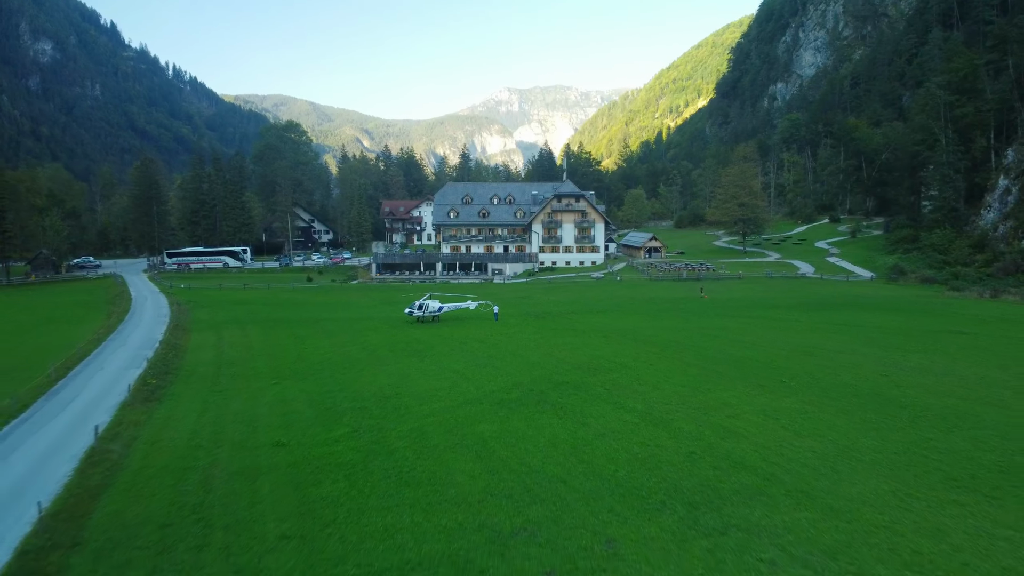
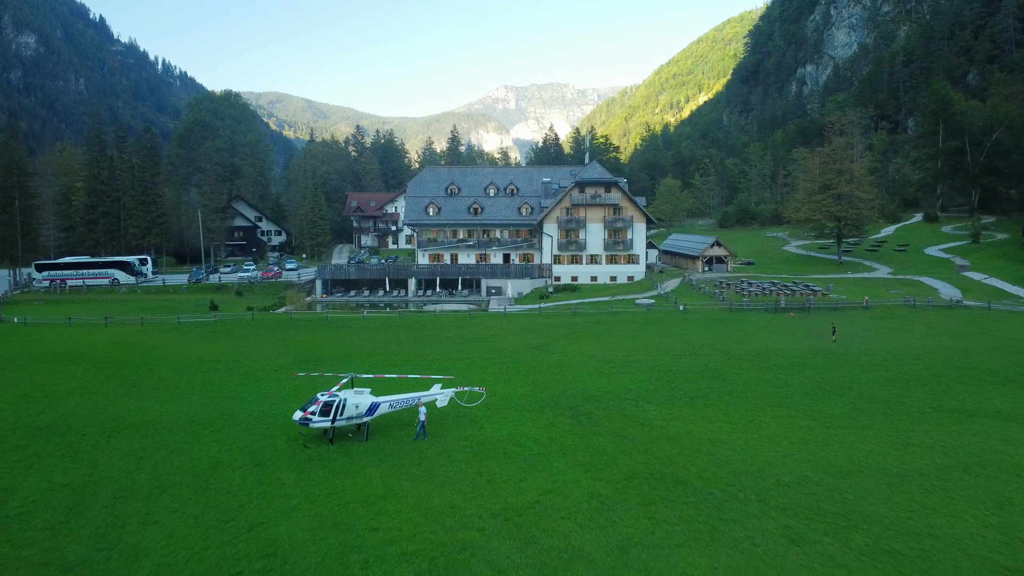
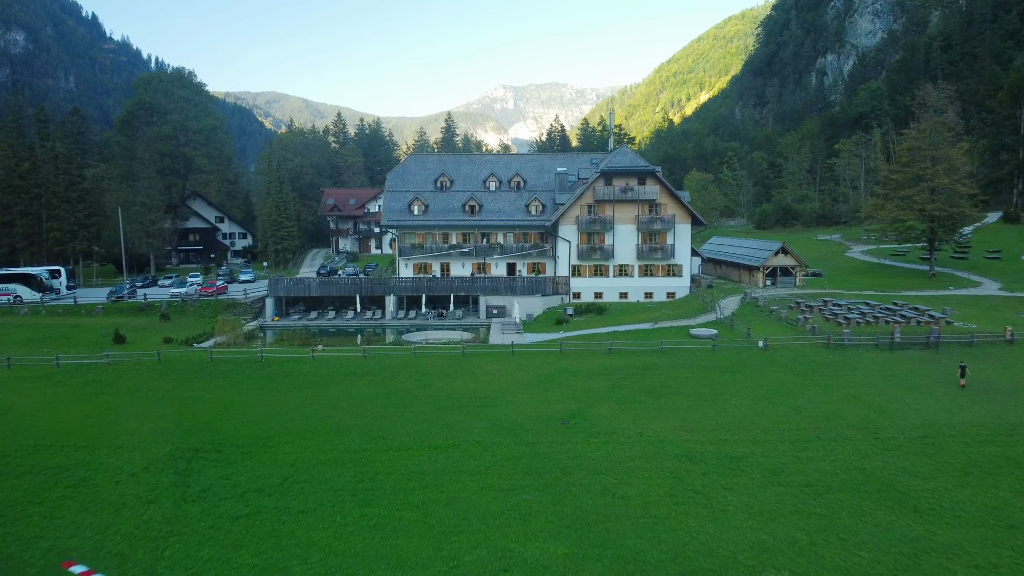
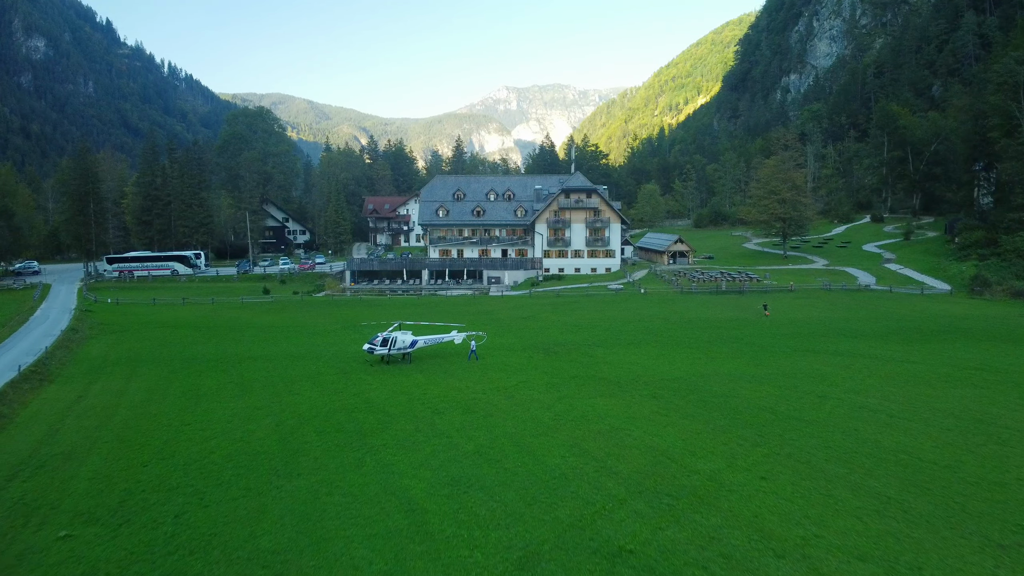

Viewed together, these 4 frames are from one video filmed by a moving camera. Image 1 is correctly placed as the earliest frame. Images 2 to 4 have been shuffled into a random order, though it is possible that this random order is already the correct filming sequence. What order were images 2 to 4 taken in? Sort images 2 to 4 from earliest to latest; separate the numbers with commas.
4, 2, 3
